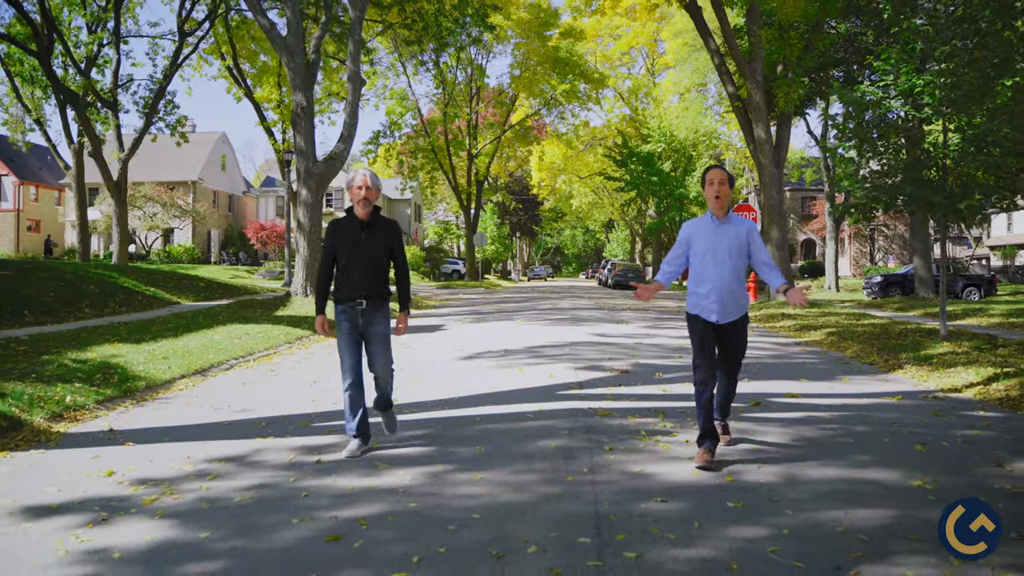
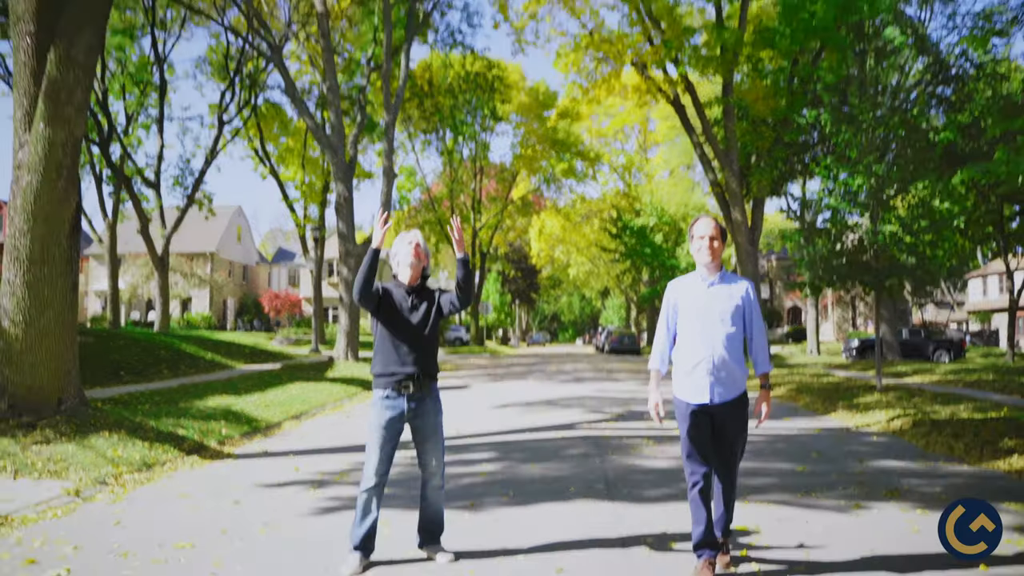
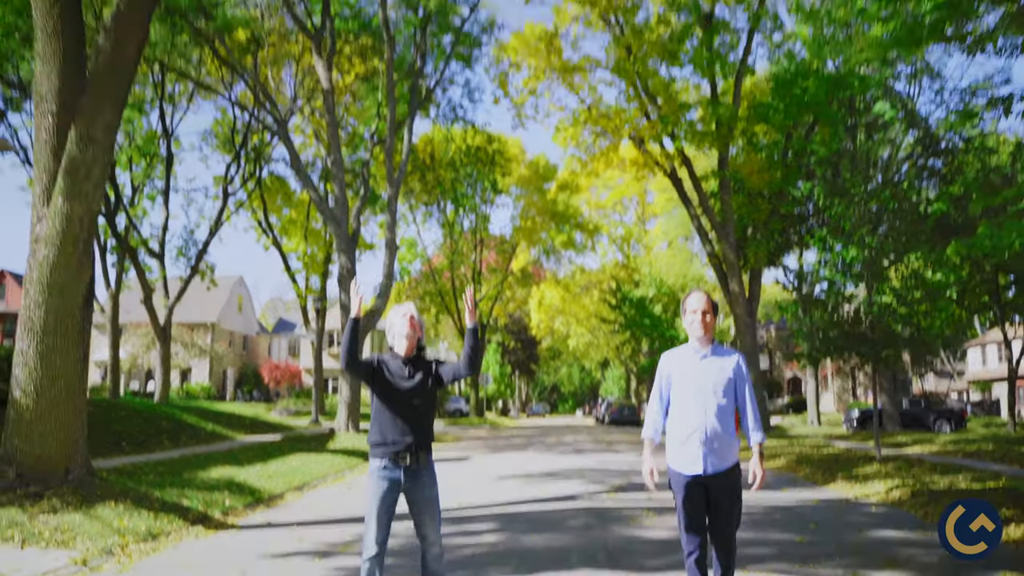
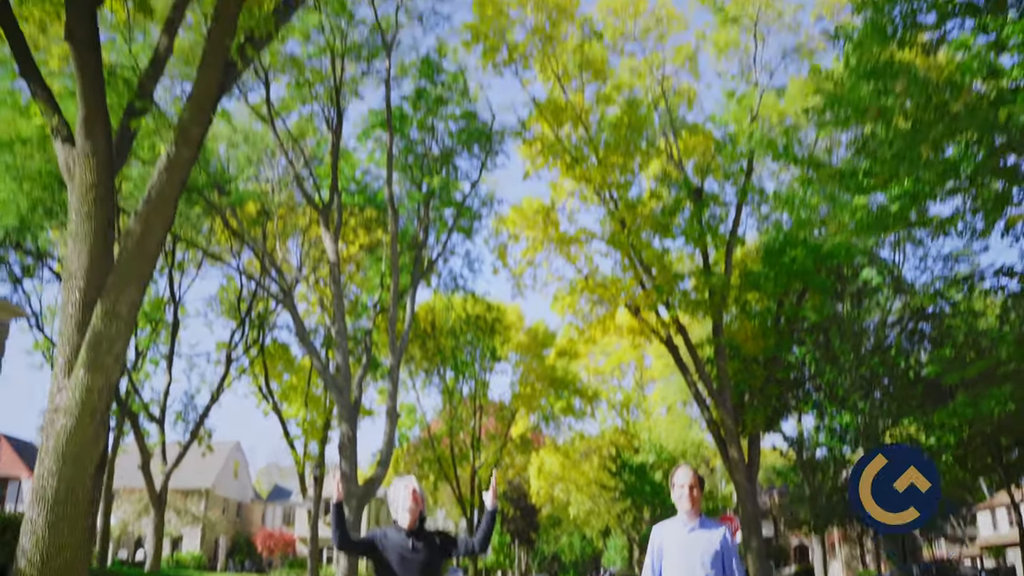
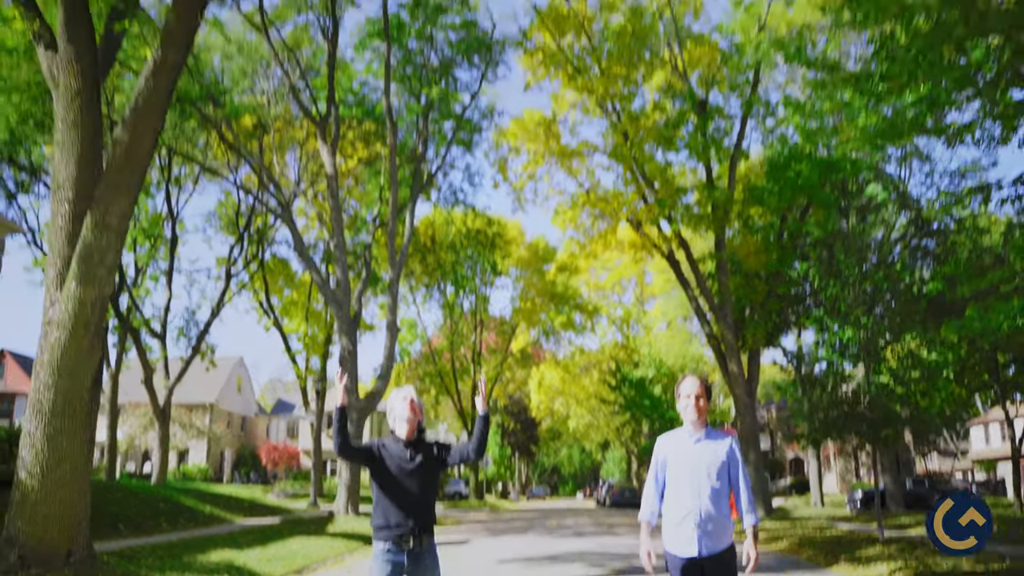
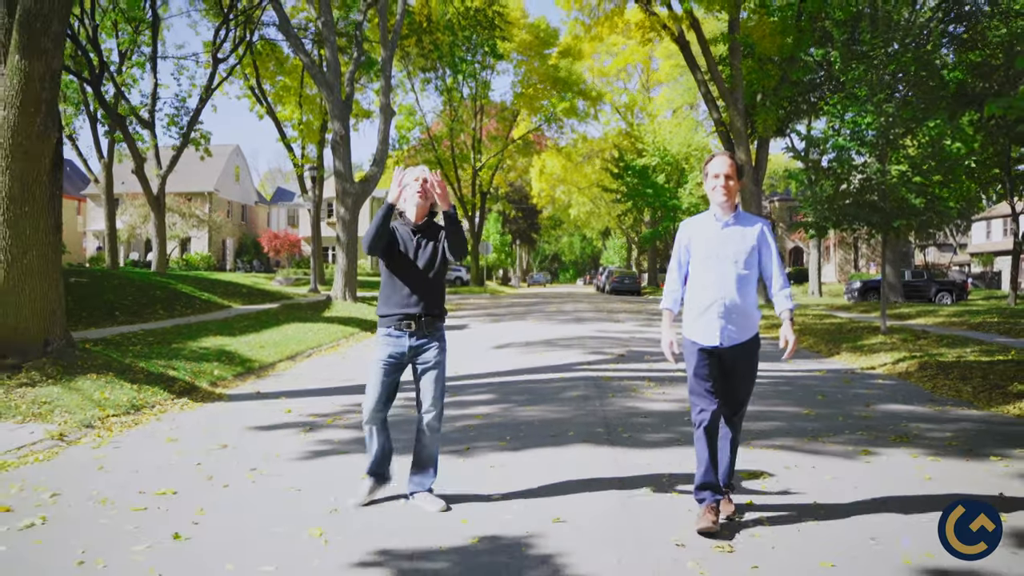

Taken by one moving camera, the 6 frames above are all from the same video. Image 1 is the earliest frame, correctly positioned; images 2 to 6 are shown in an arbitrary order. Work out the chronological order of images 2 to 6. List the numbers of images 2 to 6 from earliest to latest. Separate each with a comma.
6, 2, 3, 5, 4
